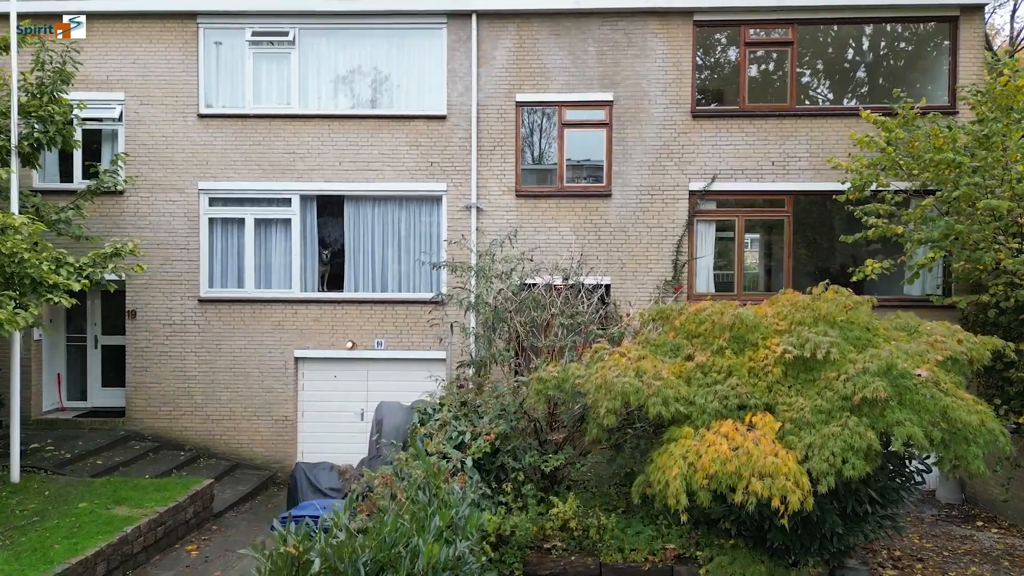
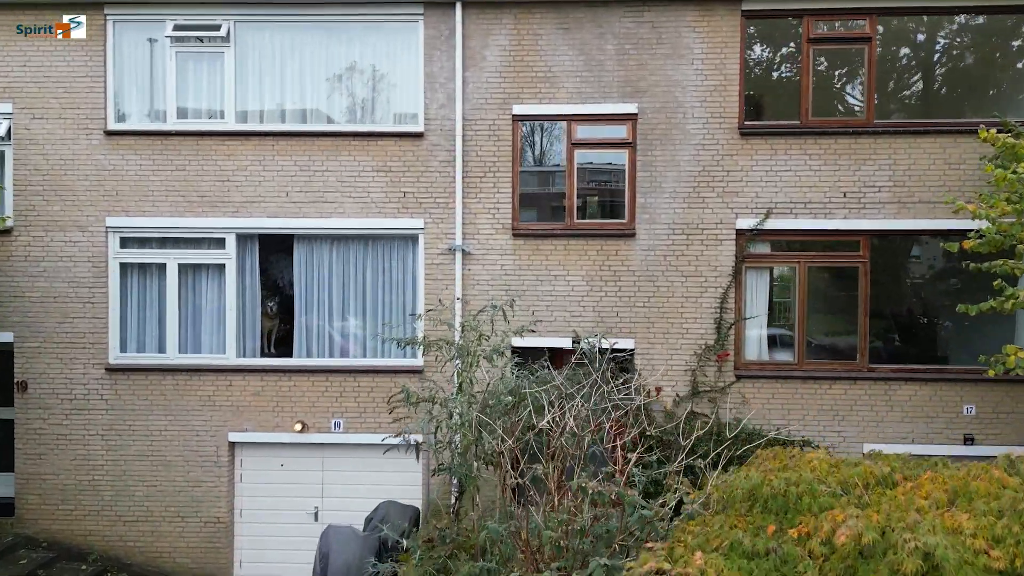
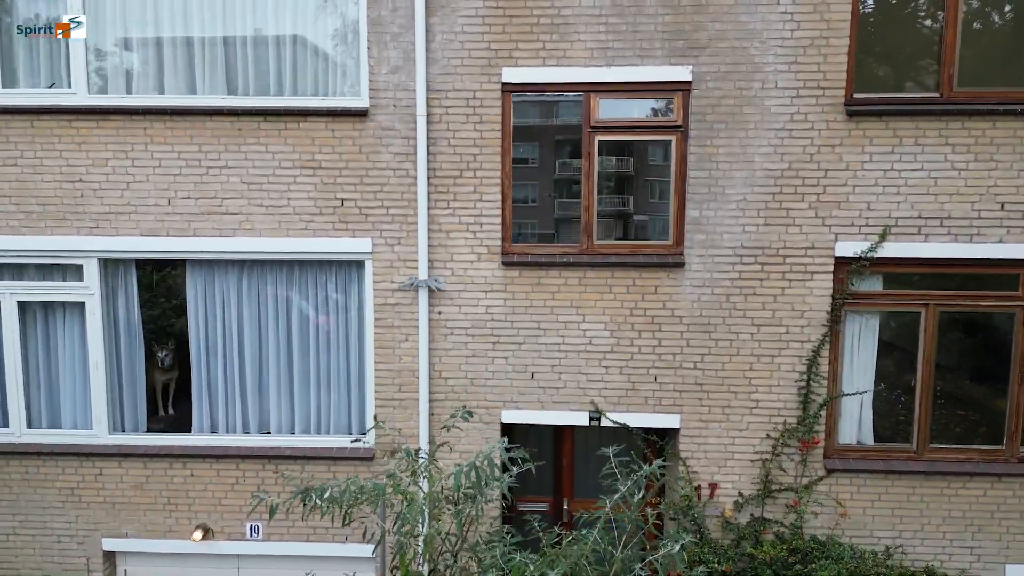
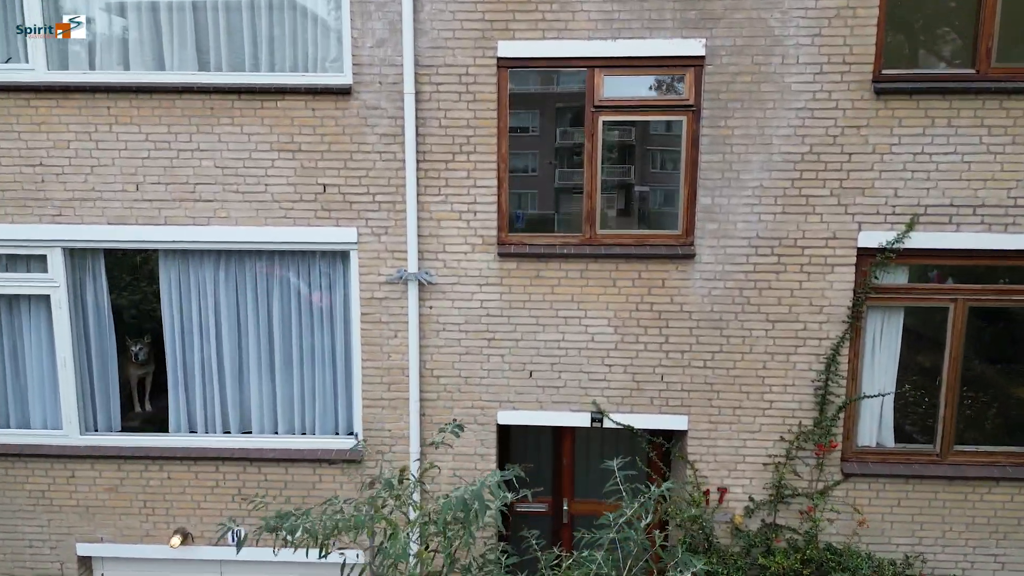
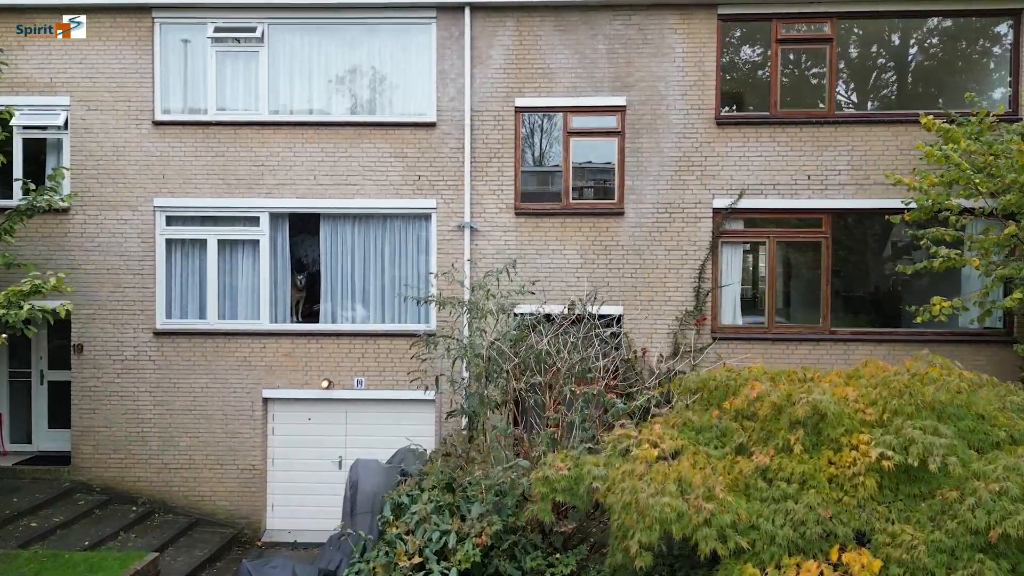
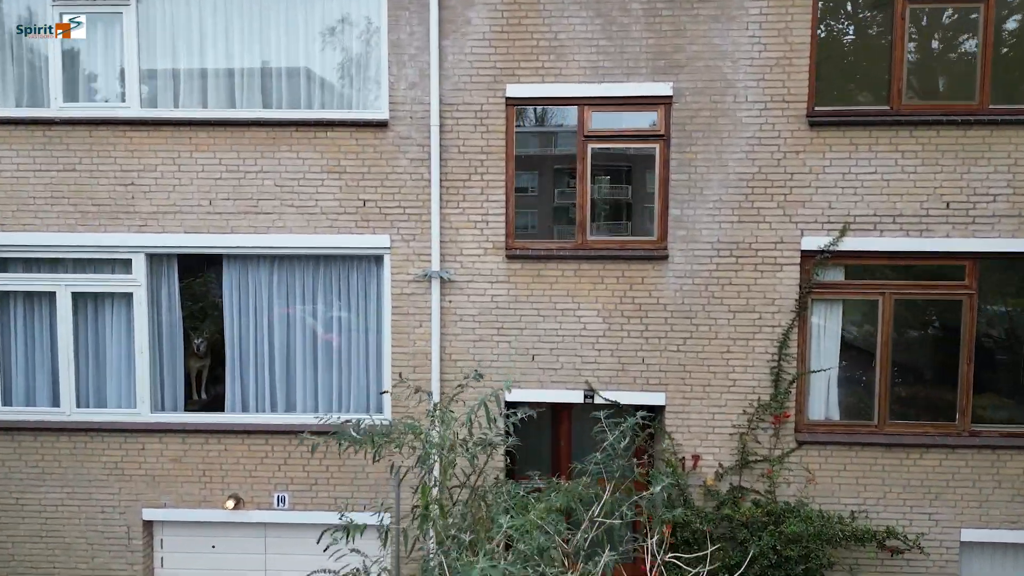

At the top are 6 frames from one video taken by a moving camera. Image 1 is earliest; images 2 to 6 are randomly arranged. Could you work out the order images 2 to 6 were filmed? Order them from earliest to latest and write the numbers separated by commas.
5, 2, 6, 3, 4
